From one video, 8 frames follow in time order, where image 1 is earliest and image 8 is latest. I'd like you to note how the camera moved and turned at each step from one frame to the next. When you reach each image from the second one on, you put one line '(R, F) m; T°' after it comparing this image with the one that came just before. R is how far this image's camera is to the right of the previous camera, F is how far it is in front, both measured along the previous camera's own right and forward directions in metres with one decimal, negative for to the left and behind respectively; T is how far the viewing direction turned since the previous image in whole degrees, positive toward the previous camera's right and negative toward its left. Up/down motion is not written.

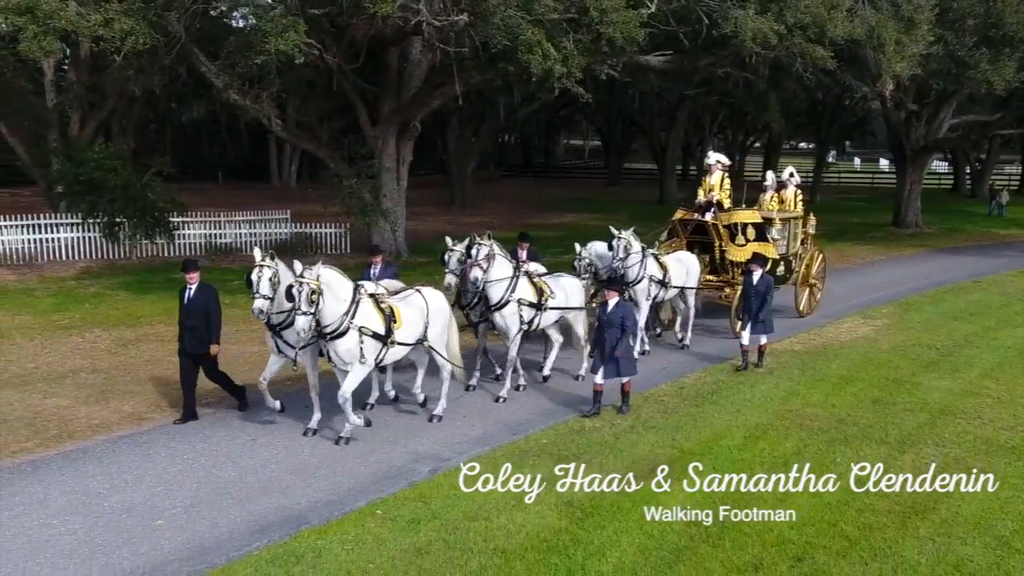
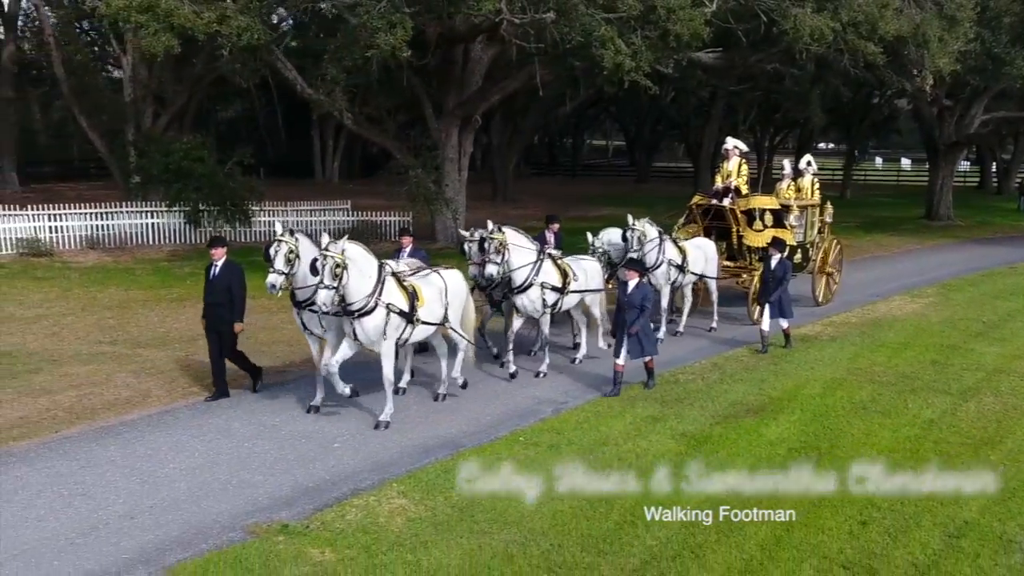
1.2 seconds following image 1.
(-0.9, -1.2) m; -1°
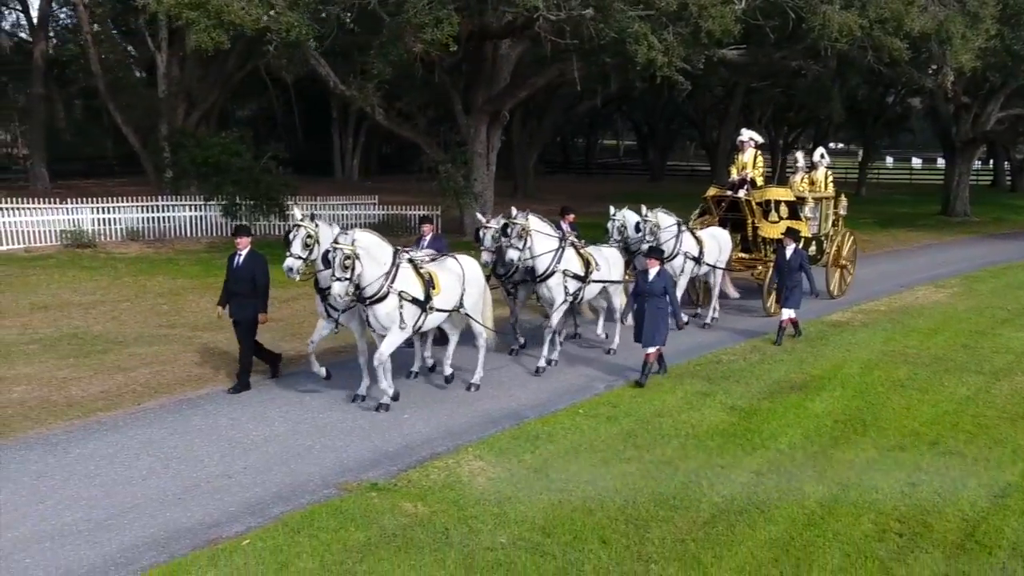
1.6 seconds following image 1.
(-0.4, -0.5) m; 0°
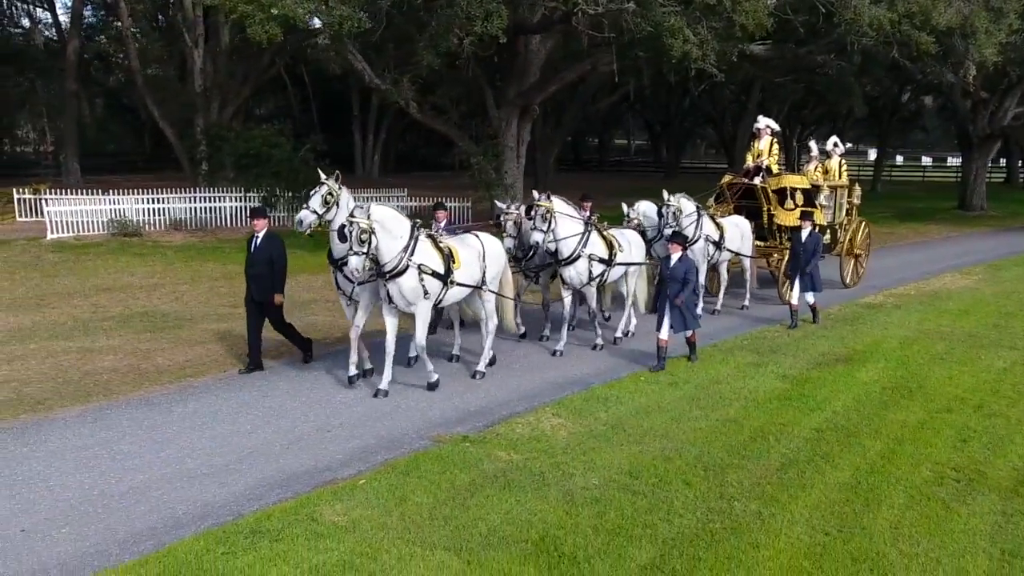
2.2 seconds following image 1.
(-0.5, -0.6) m; 0°
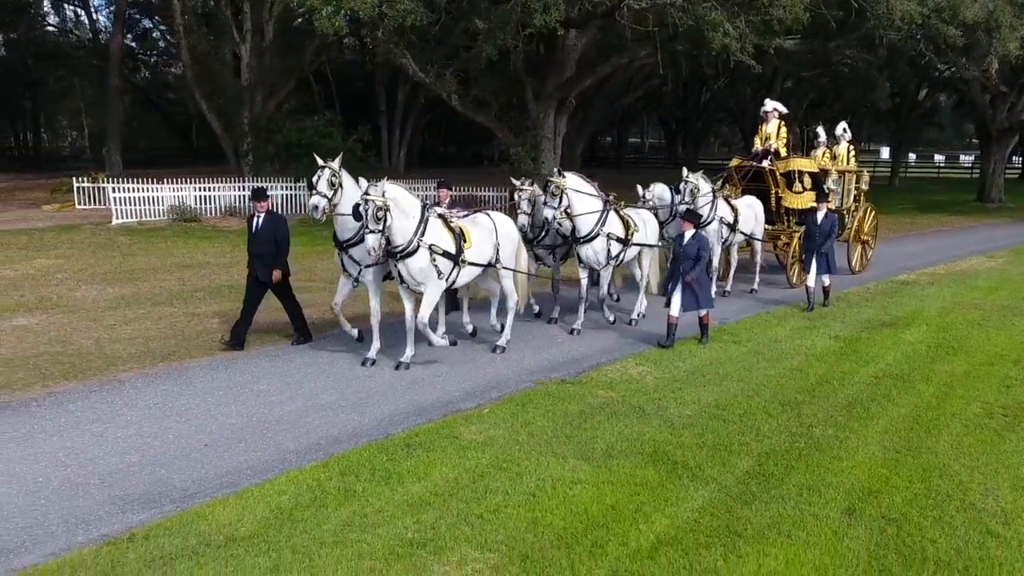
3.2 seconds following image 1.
(-0.7, -0.9) m; 0°
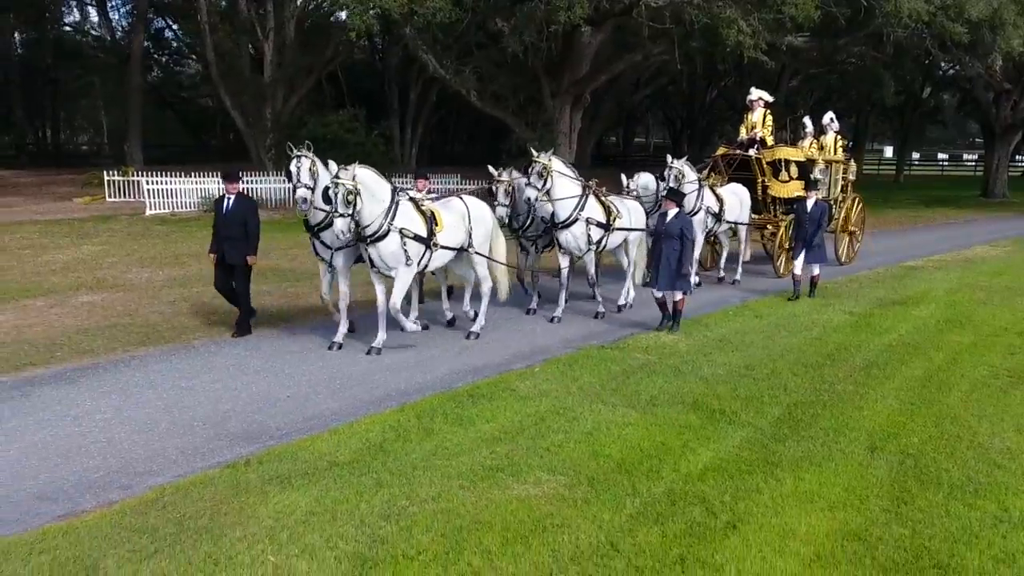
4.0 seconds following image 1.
(-0.3, -0.7) m; 0°
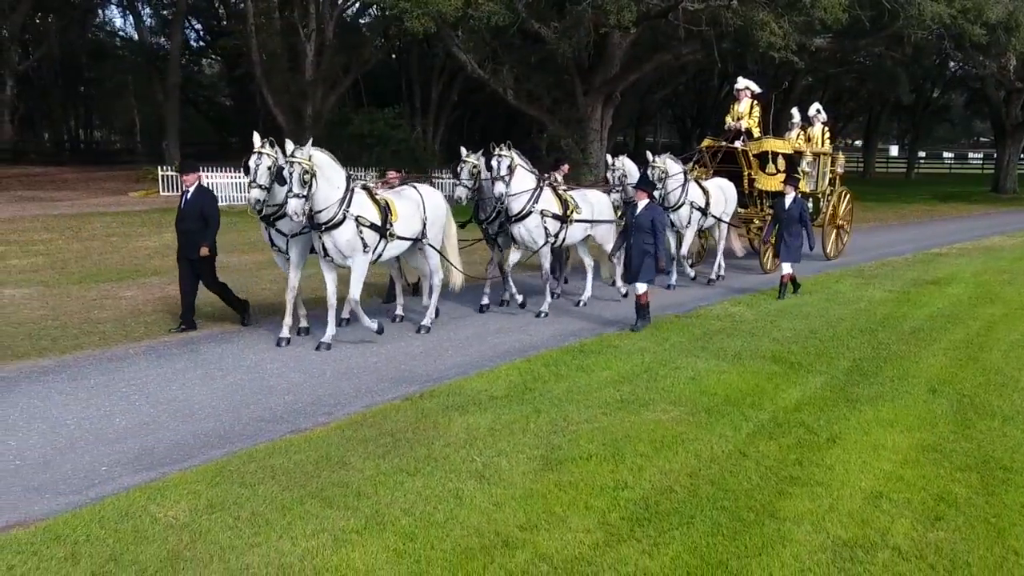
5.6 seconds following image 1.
(-0.8, -1.2) m; 0°
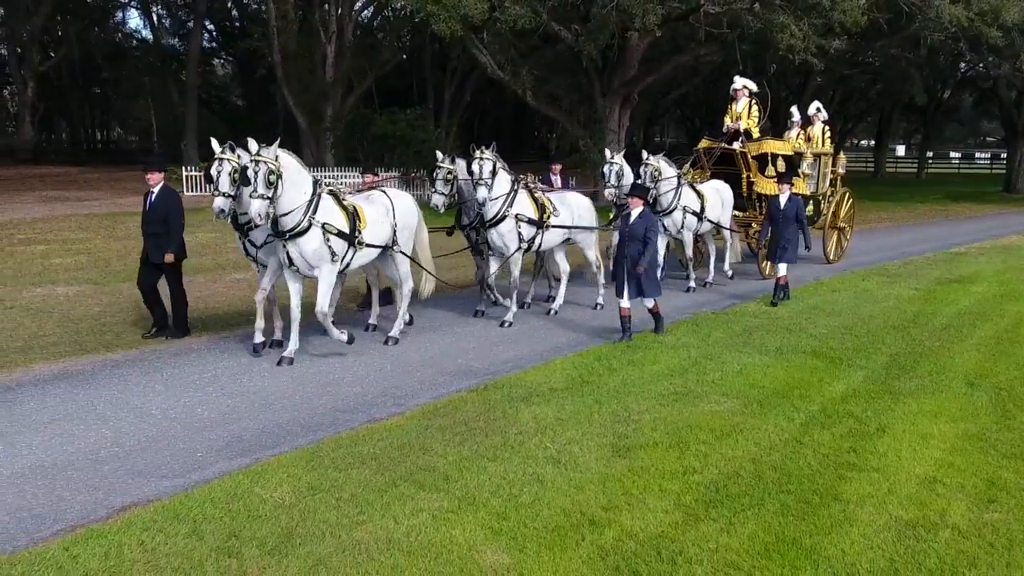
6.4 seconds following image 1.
(-0.4, -0.3) m; 0°
